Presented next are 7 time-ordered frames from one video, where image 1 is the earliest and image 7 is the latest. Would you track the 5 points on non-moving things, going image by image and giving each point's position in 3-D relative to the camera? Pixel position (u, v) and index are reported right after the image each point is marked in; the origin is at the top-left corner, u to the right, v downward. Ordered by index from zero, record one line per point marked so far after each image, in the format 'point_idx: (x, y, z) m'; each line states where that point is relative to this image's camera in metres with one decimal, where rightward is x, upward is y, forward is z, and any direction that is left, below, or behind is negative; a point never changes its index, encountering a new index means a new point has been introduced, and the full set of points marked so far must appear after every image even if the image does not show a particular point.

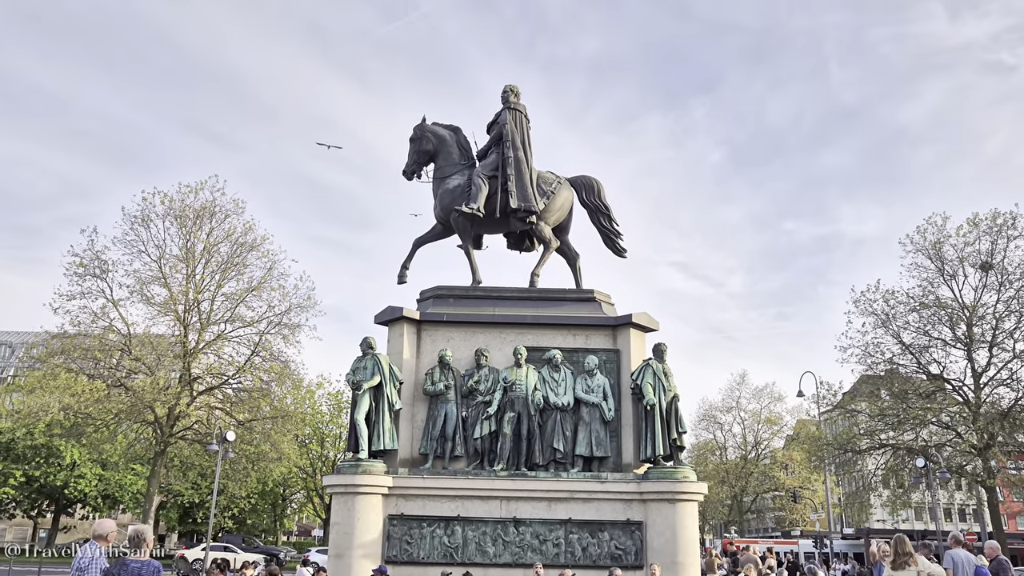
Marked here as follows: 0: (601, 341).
0: (+1.7, -1.0, +15.7) m
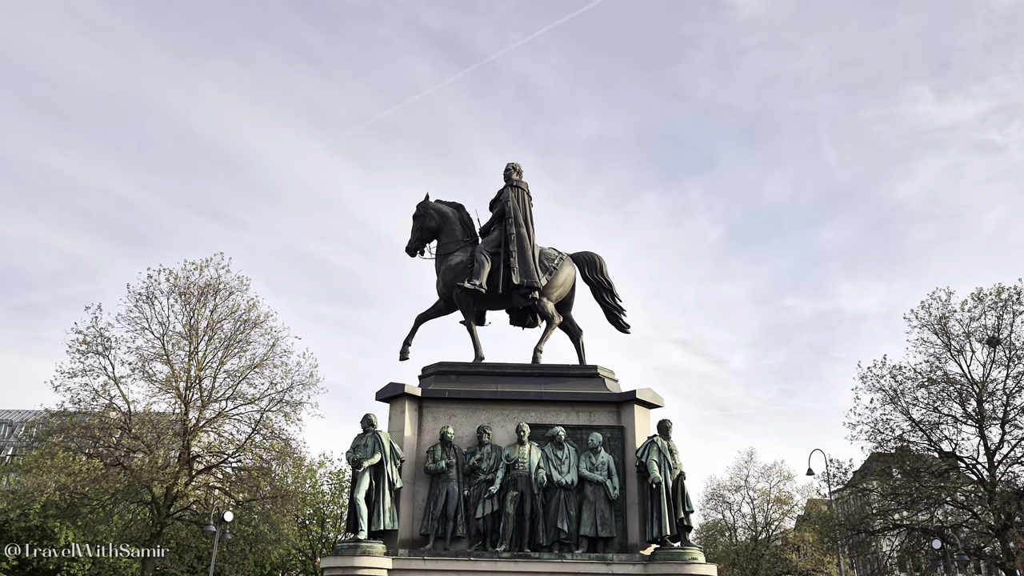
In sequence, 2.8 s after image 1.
0: (+1.7, -2.4, +15.5) m
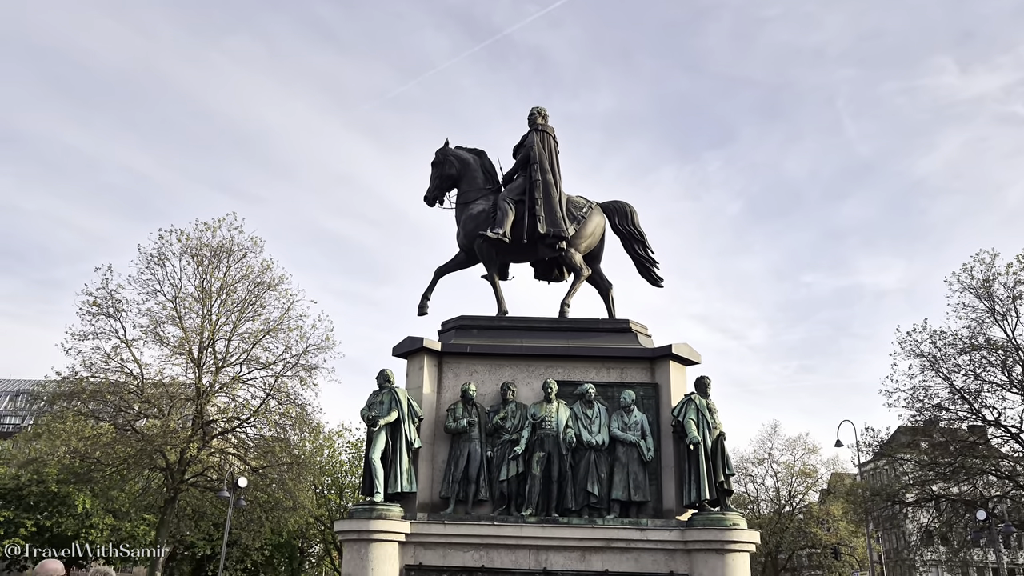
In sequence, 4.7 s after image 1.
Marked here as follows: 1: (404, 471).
0: (+2.1, -1.5, +14.4) m
1: (-1.7, -2.9, +13.3) m
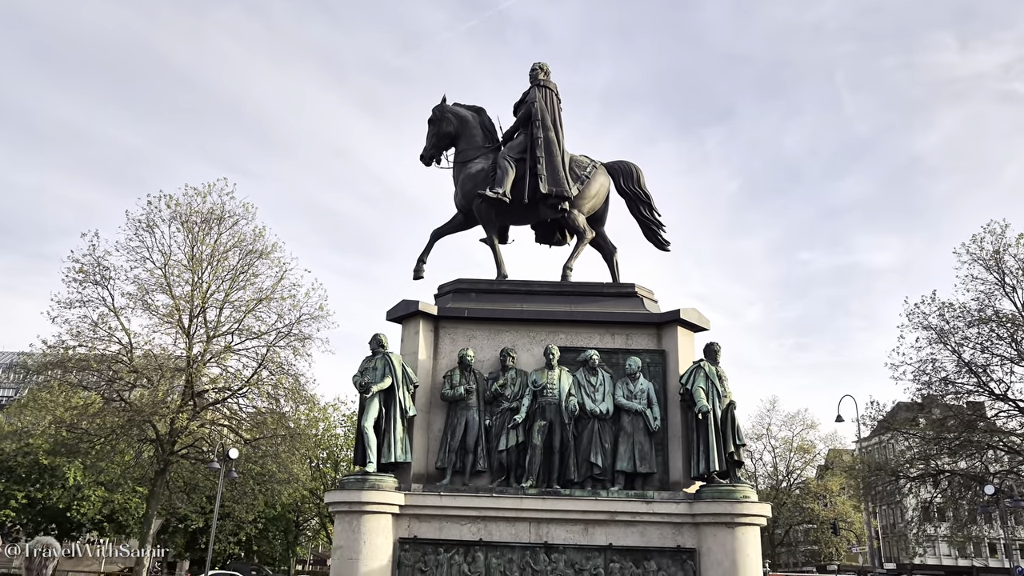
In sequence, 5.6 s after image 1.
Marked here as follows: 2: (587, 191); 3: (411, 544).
0: (+2.1, -0.9, +13.8) m
1: (-1.7, -2.3, +12.6) m
2: (+1.4, +1.8, +15.6) m
3: (-1.4, -3.7, +12.2) m
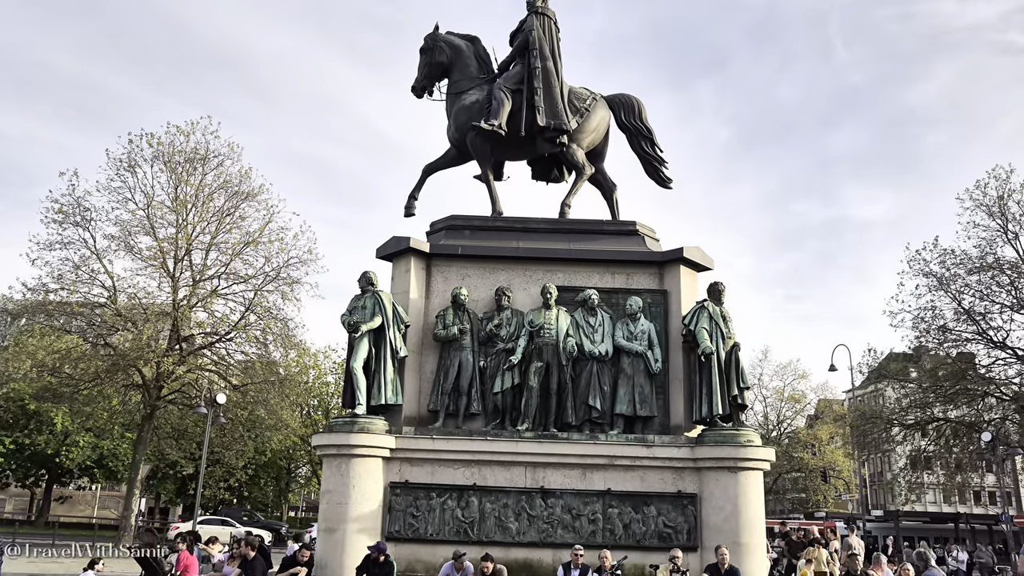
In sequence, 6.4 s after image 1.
0: (+2.1, +0.1, +13.2) m
1: (-1.8, -1.3, +12.1) m
2: (+1.3, +2.8, +14.8) m
3: (-1.5, -2.8, +11.7) m
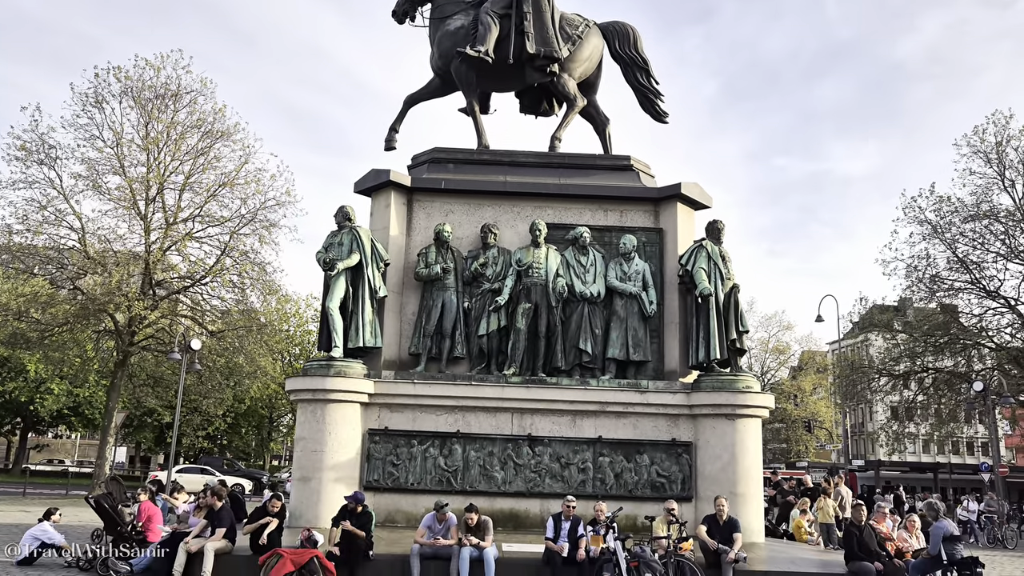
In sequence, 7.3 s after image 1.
0: (+1.9, +1.0, +12.5) m
1: (-1.9, -0.5, +11.4) m
2: (+1.1, +3.8, +13.9) m
3: (-1.7, -1.9, +11.1) m
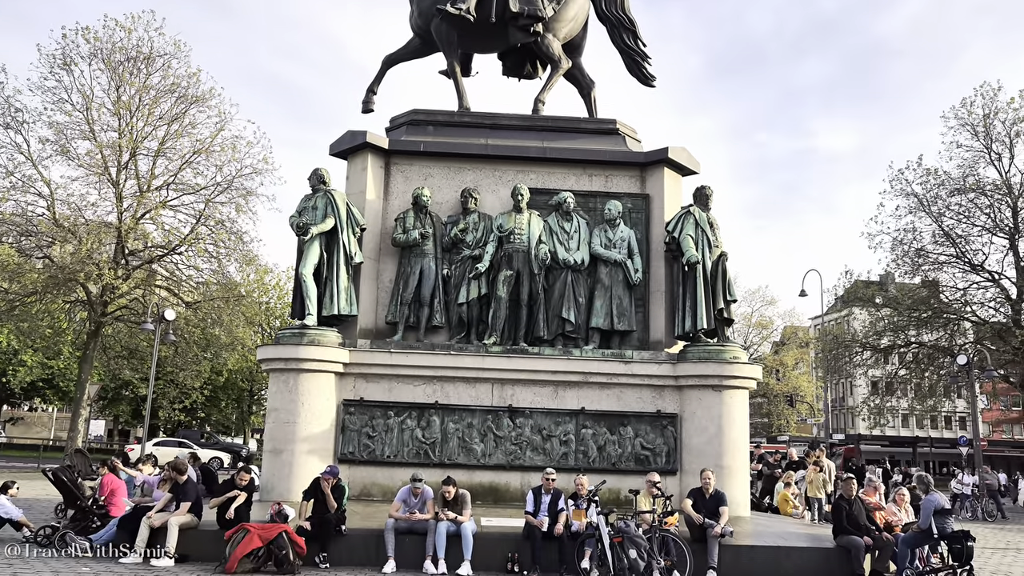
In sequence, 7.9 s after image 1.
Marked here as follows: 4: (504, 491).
0: (+1.6, +1.5, +12.1) m
1: (-2.2, 0.0, +10.9) m
2: (+0.8, +4.3, +13.4) m
3: (-1.9, -1.5, +10.7) m
4: (-0.1, -2.5, +10.6) m
